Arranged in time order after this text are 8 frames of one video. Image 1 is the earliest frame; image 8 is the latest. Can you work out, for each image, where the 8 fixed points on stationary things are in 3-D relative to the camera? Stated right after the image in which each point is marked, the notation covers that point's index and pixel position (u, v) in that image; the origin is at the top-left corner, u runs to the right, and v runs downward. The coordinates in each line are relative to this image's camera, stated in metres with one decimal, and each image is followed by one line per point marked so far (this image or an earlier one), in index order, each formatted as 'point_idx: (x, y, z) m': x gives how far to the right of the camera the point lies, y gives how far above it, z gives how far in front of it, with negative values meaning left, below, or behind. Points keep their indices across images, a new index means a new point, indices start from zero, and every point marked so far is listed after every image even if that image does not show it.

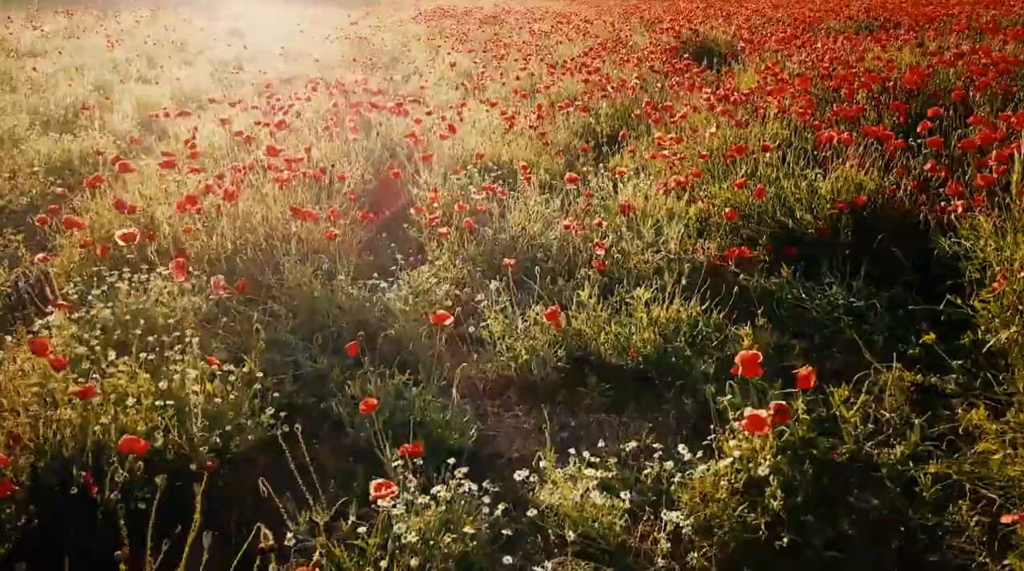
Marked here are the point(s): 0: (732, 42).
0: (+2.7, +2.9, +11.4) m
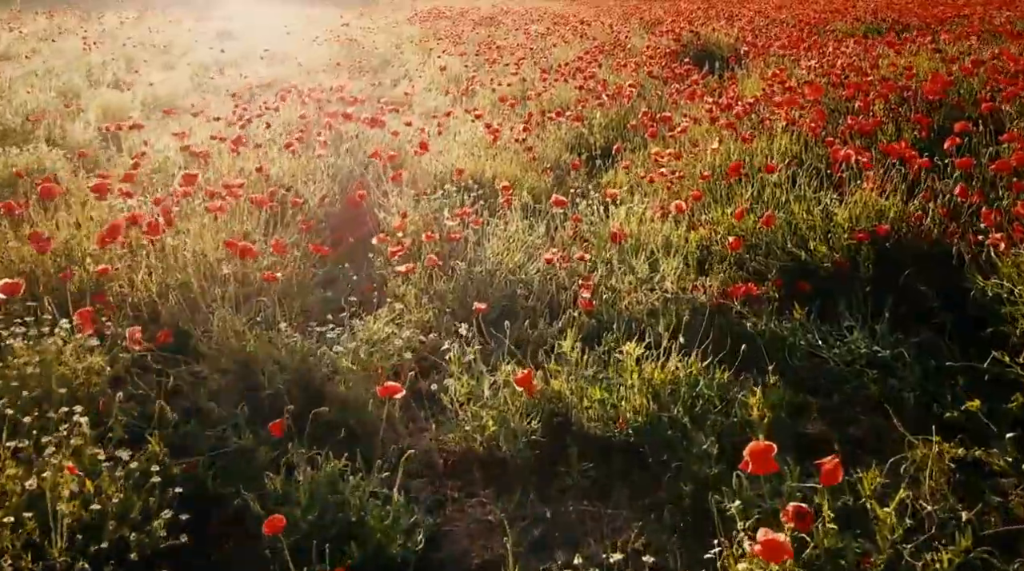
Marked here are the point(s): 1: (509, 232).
0: (+2.6, +2.8, +10.9) m
1: (0.0, +0.3, +4.5) m
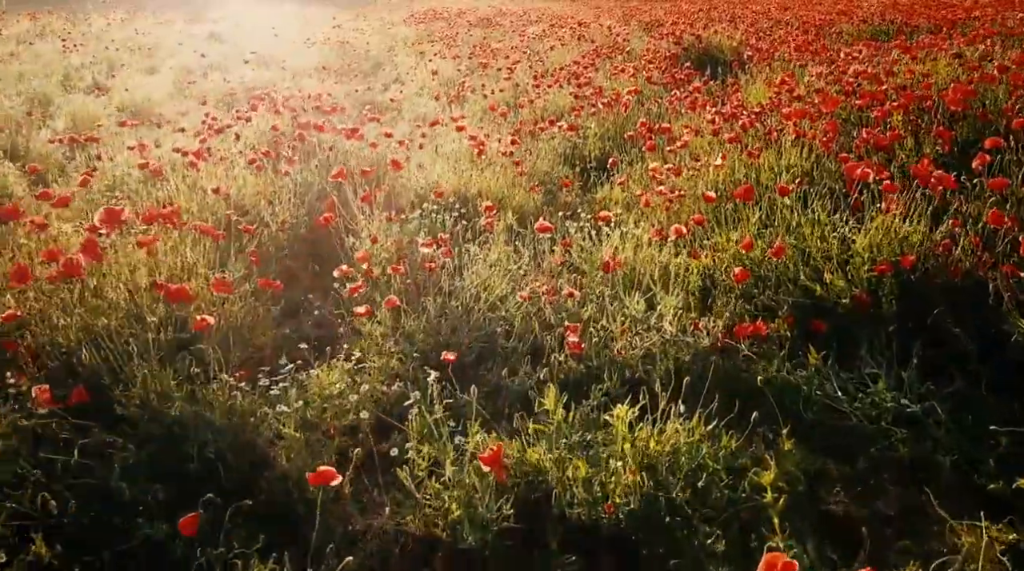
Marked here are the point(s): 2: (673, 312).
0: (+2.5, +2.6, +10.4) m
1: (-0.1, +0.1, +4.0) m
2: (+0.6, -0.1, +3.4) m
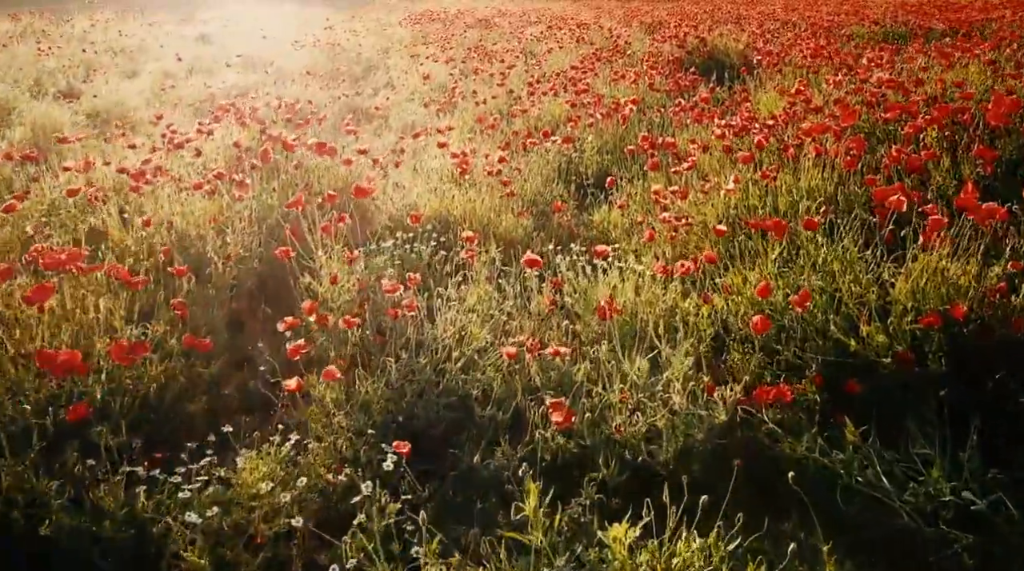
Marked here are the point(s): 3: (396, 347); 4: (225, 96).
0: (+2.4, +2.4, +9.9) m
1: (-0.2, -0.1, +3.5) m
2: (+0.5, -0.3, +2.8) m
3: (-0.4, -0.2, +3.1) m
4: (-2.9, +1.9, +9.7) m
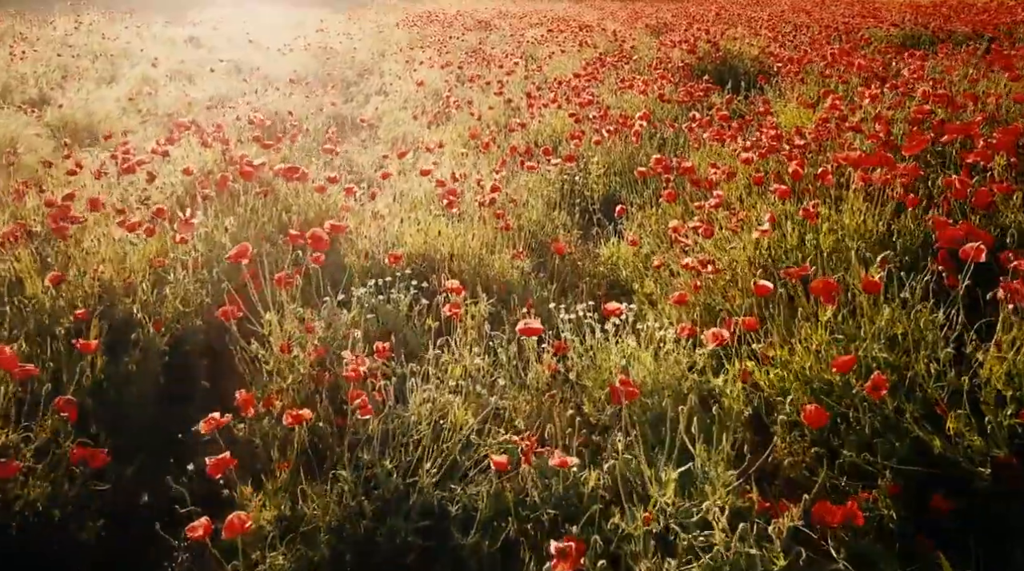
0: (+2.4, +2.2, +9.2) m
1: (-0.2, -0.3, +2.8) m
2: (+0.5, -0.5, +2.2) m
3: (-0.4, -0.4, +2.5) m
4: (-3.0, +1.7, +9.0) m
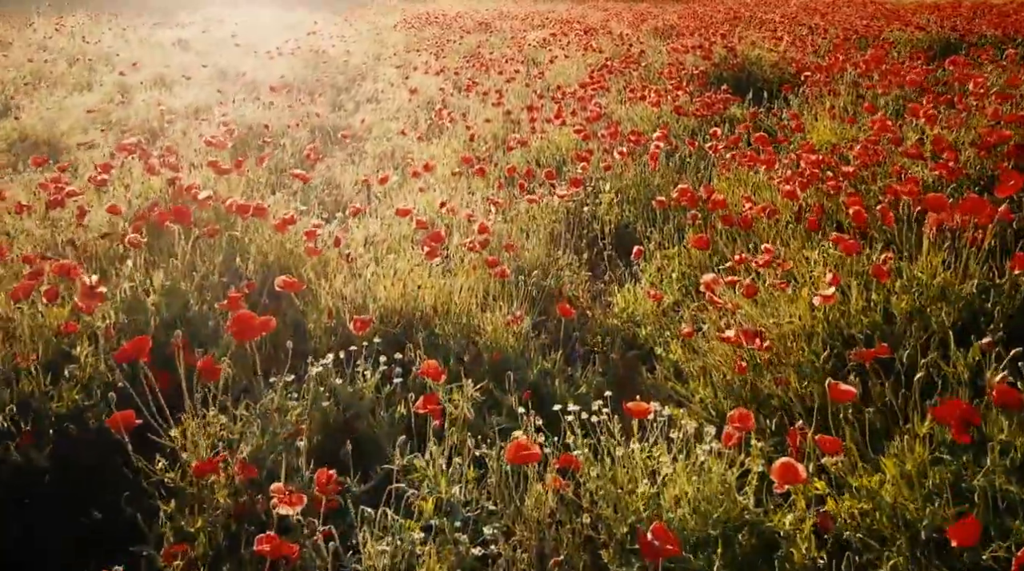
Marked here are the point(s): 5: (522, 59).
0: (+2.4, +2.0, +8.5) m
1: (-0.2, -0.5, +2.1) m
2: (+0.5, -0.7, +1.4) m
3: (-0.4, -0.7, +1.7) m
4: (-3.0, +1.5, +8.3) m
5: (+0.1, +2.7, +11.2) m
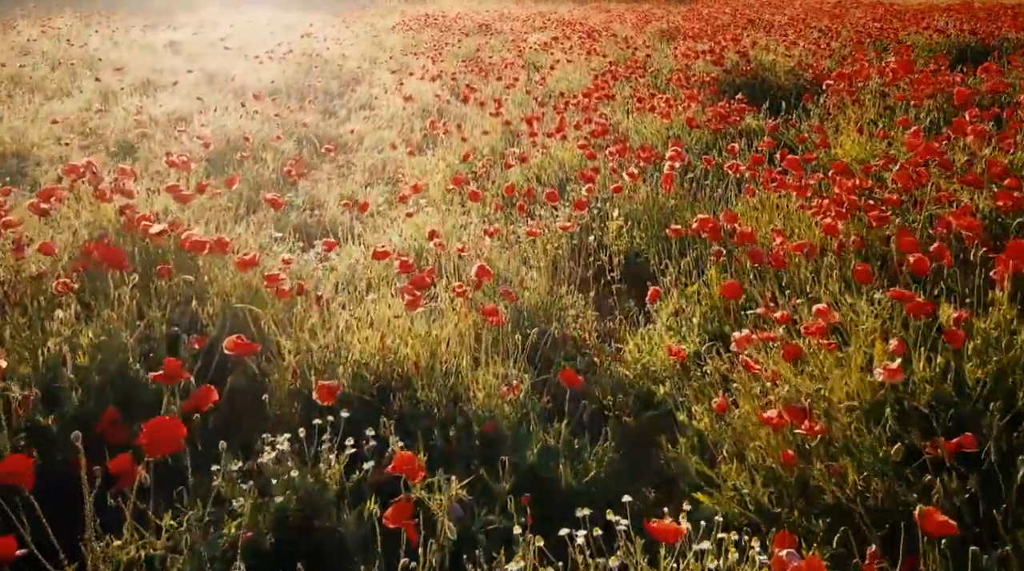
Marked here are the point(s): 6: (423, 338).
0: (+2.4, +1.8, +8.0) m
1: (-0.2, -0.7, +1.6) m
2: (+0.4, -0.9, +0.9) m
3: (-0.4, -0.8, +1.2) m
4: (-3.0, +1.3, +7.8) m
5: (+0.1, +2.5, +10.7) m
6: (-0.3, -0.2, +2.9) m
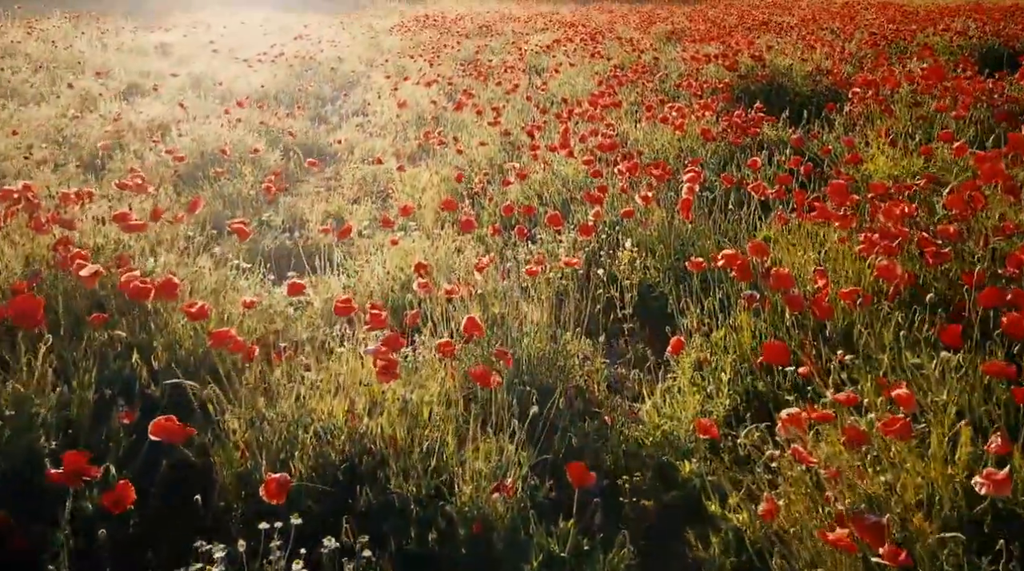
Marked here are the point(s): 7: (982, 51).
0: (+2.4, +1.7, +7.5) m
1: (-0.2, -0.8, +1.1) m
2: (+0.4, -1.0, +0.4) m
3: (-0.5, -1.0, +0.7) m
4: (-3.0, +1.2, +7.3) m
5: (+0.1, +2.4, +10.2) m
6: (-0.3, -0.3, +2.4) m
7: (+4.7, +2.4, +9.4) m
